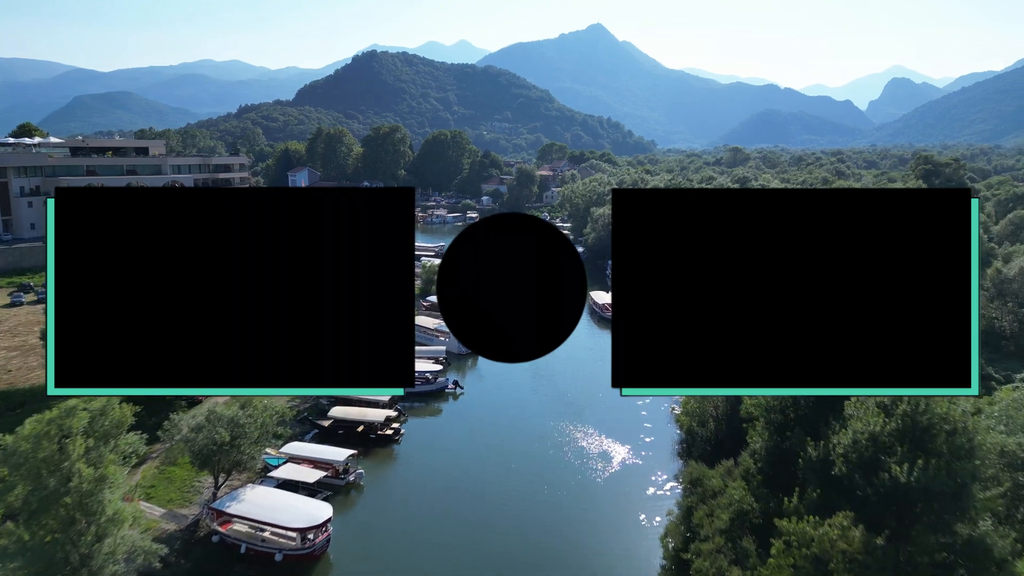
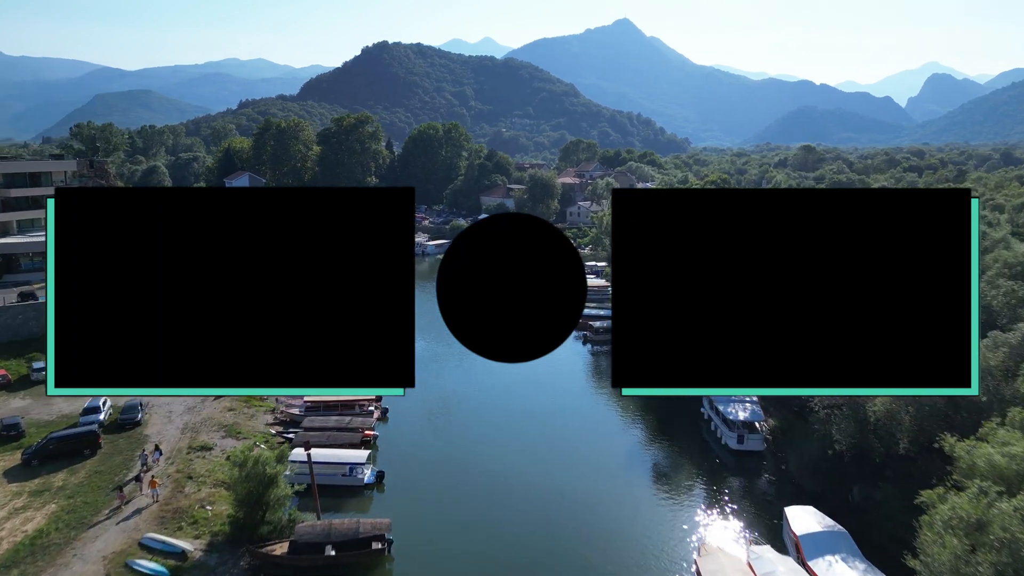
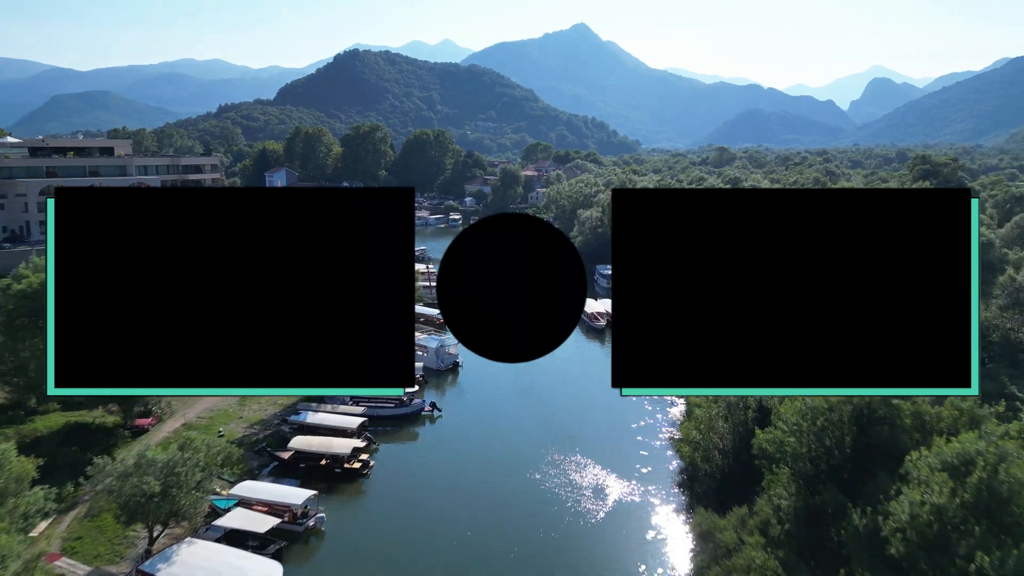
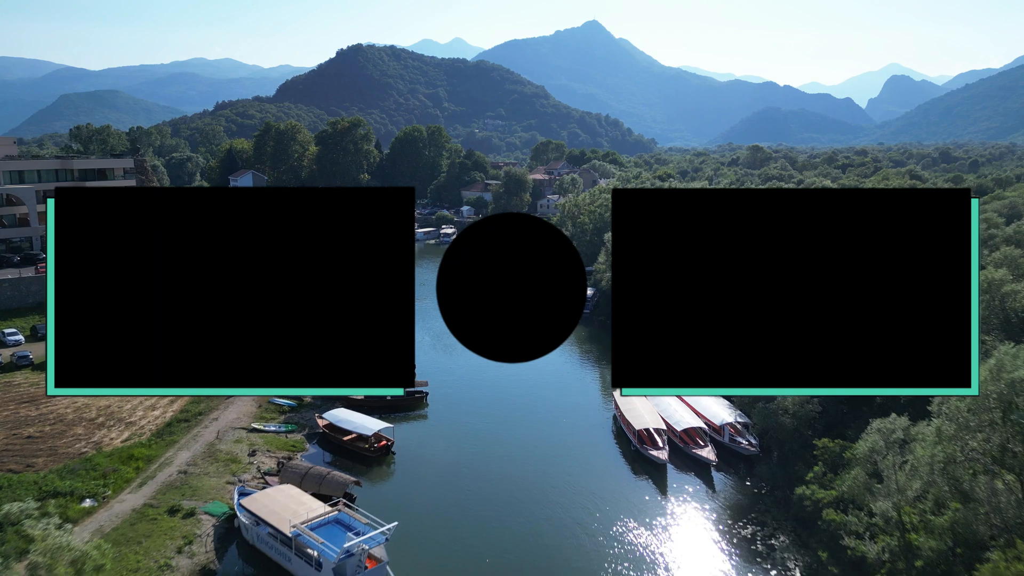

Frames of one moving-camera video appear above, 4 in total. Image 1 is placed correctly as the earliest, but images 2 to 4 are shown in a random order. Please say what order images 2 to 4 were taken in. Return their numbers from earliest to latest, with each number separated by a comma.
3, 4, 2
